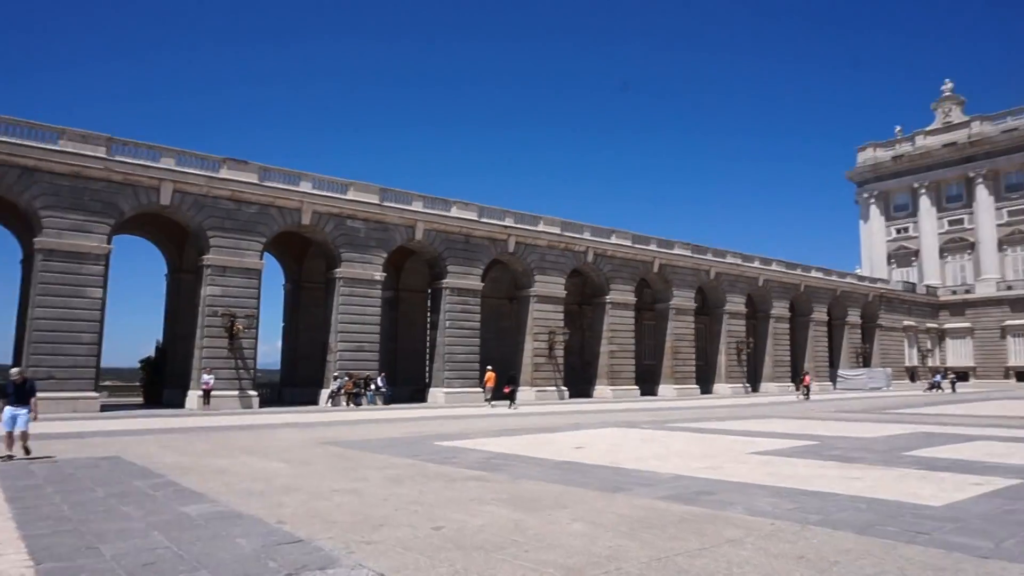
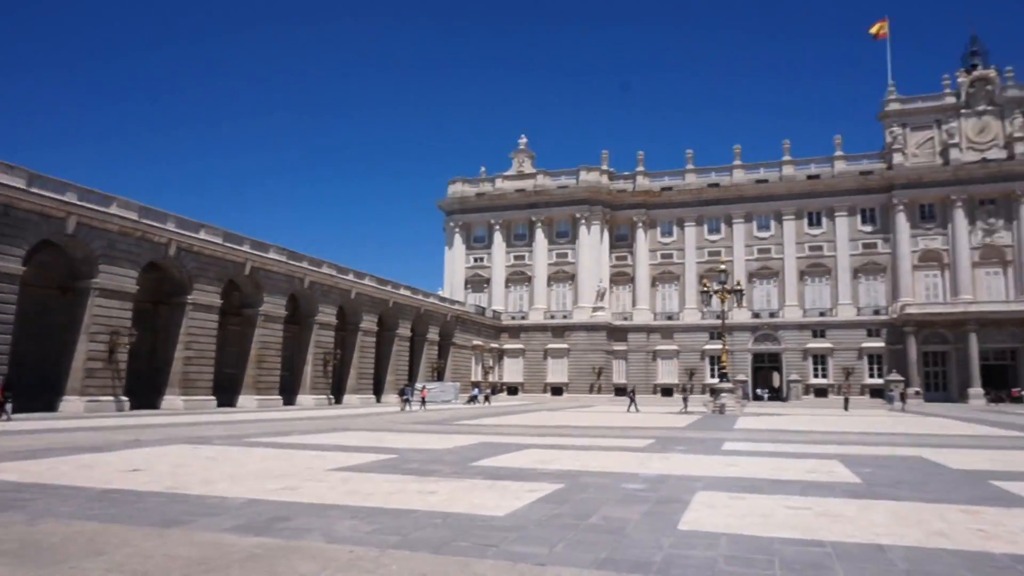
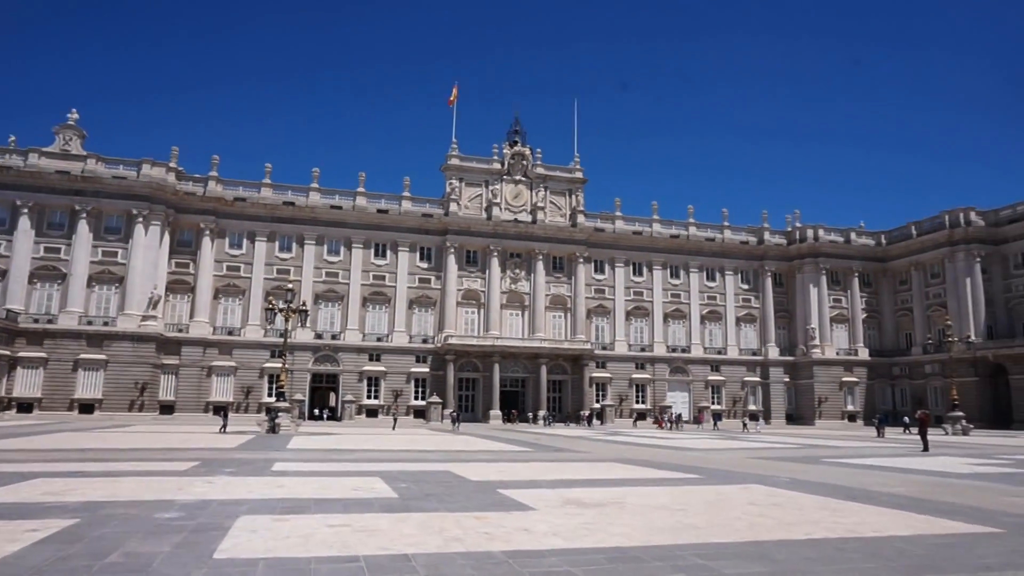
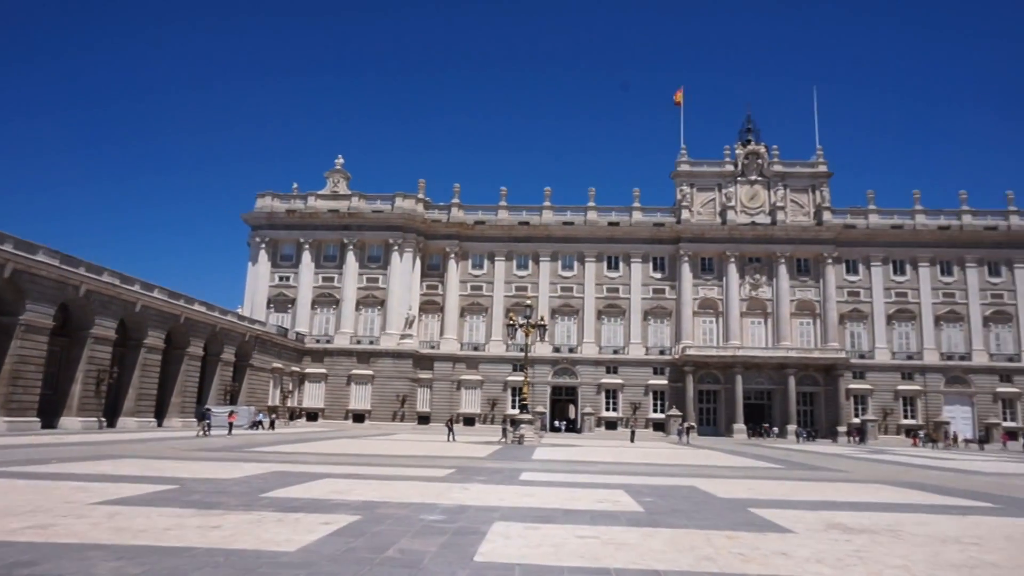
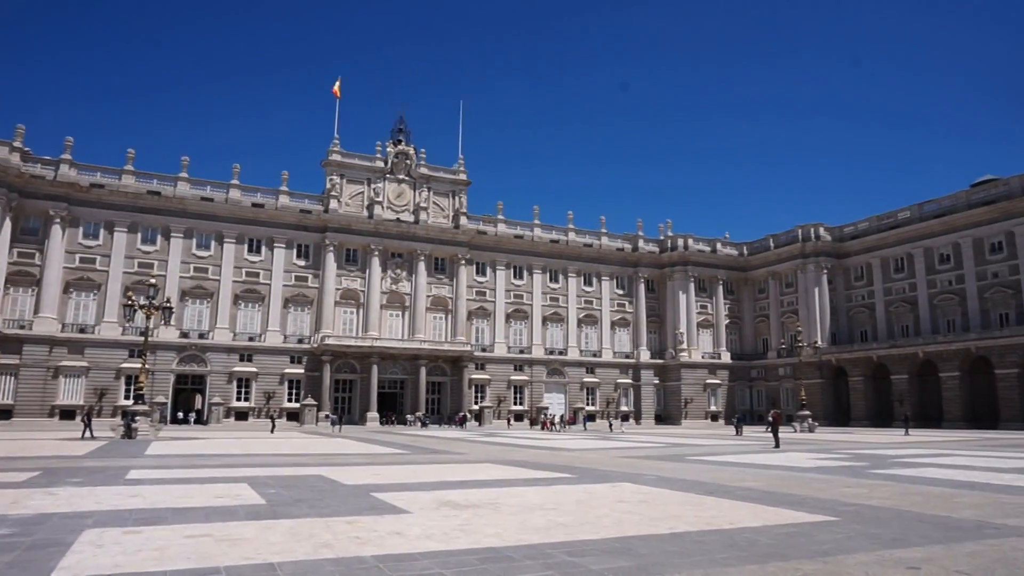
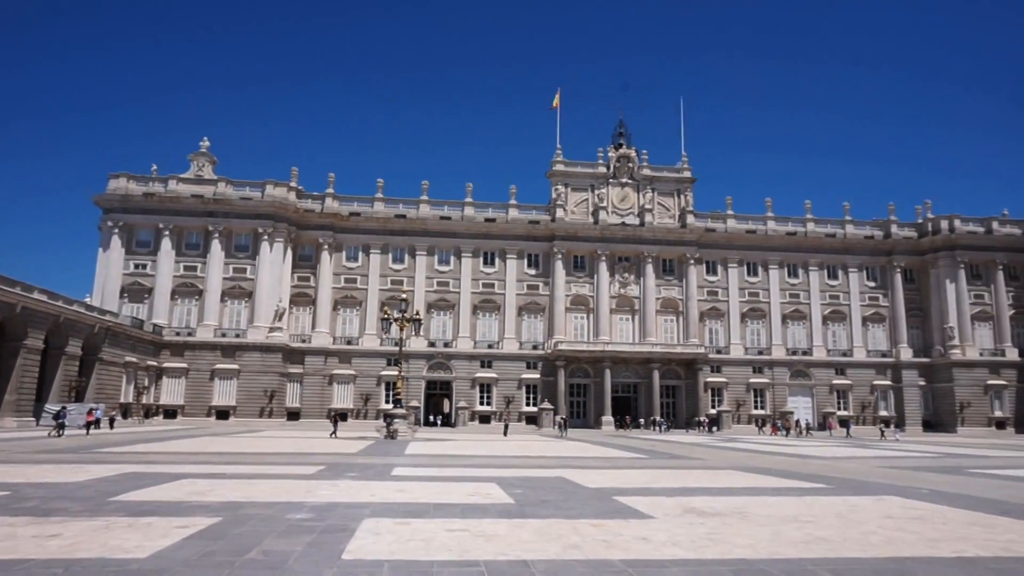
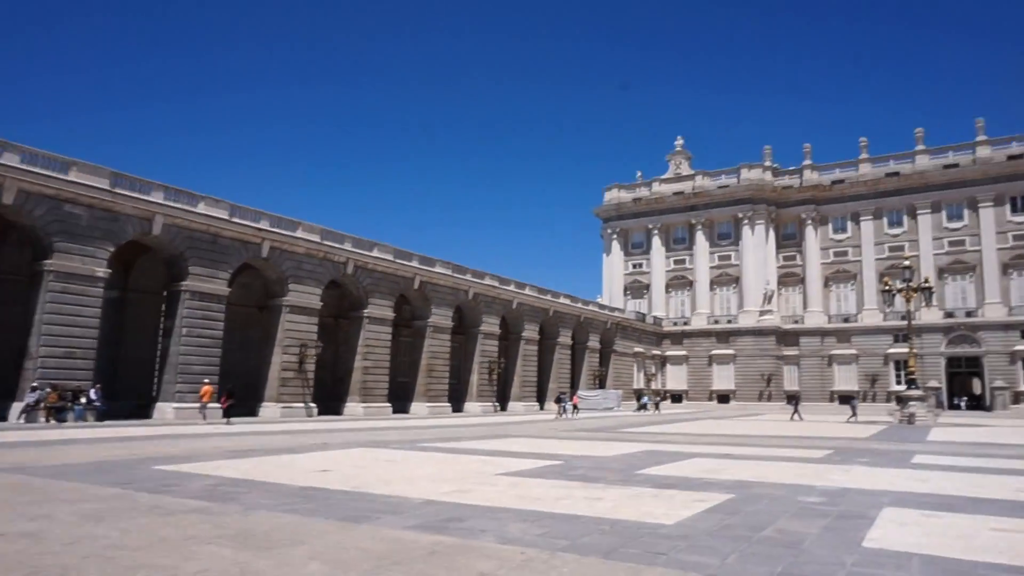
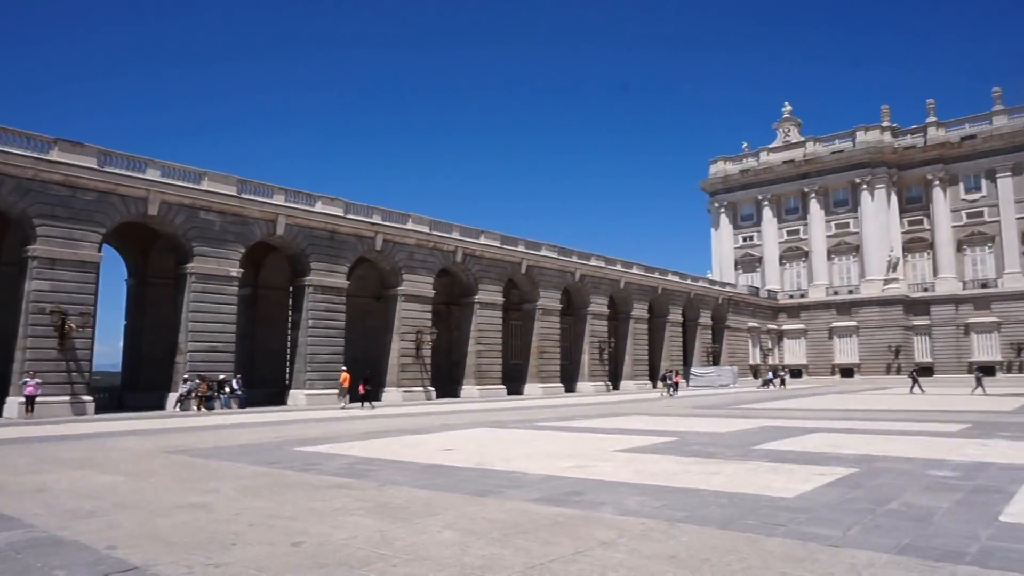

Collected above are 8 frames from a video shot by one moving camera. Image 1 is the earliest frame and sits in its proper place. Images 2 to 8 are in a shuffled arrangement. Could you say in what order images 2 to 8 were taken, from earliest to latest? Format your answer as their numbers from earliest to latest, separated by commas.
8, 7, 2, 4, 6, 3, 5
